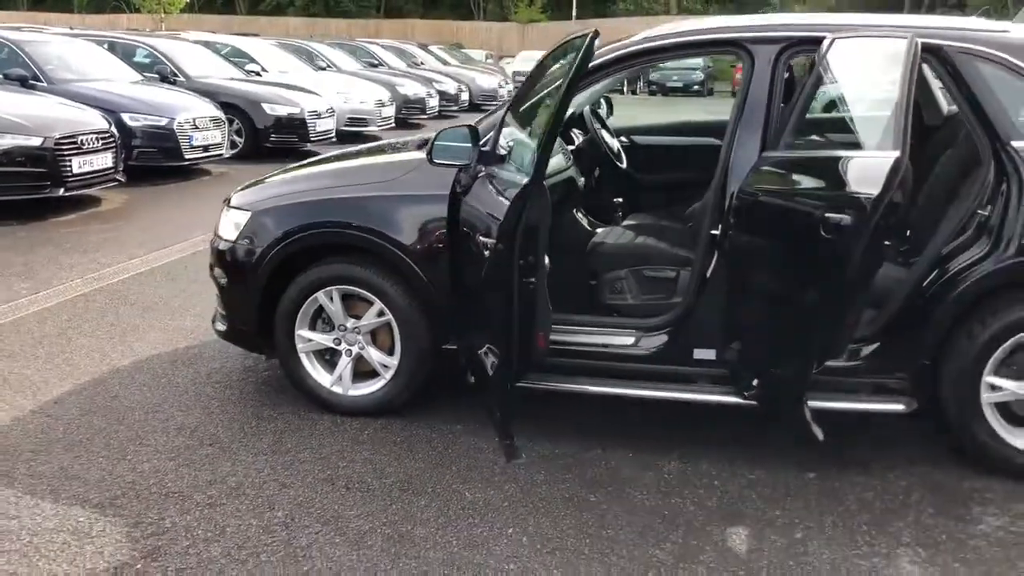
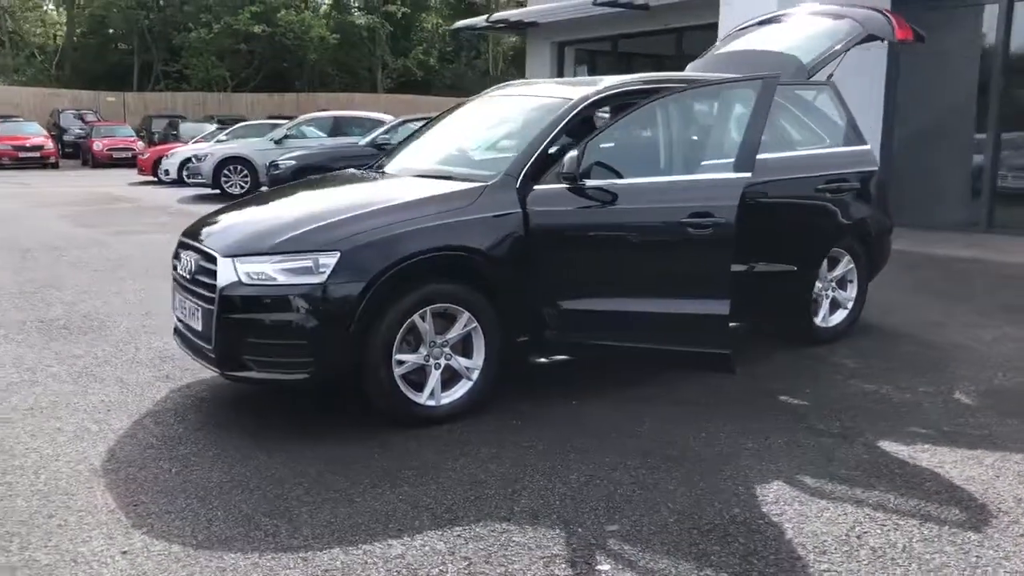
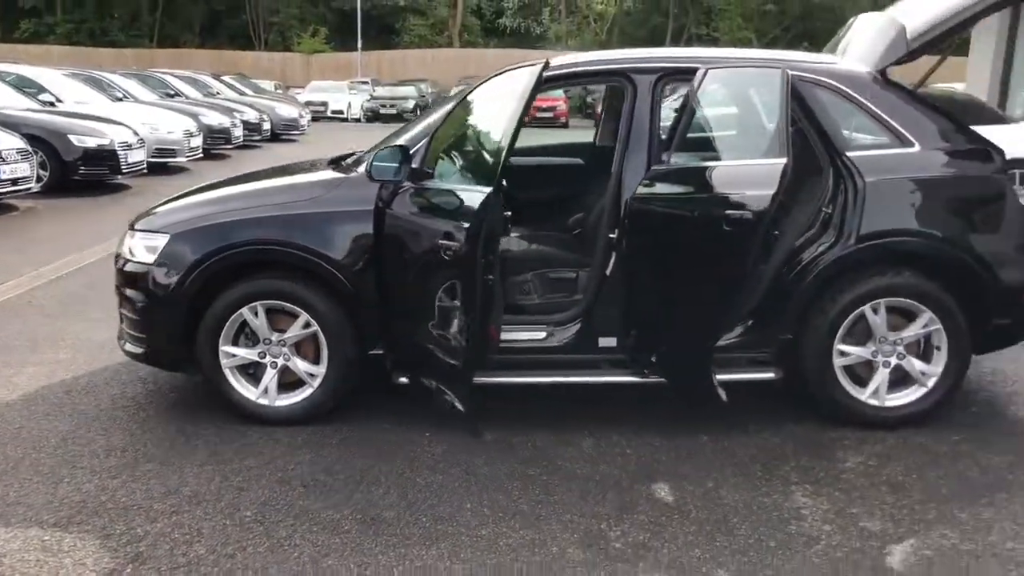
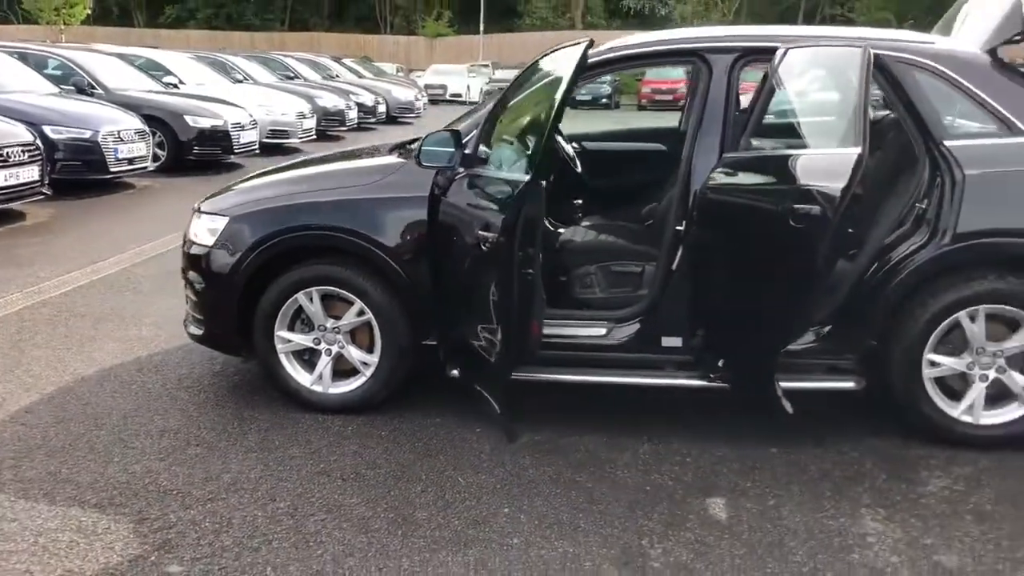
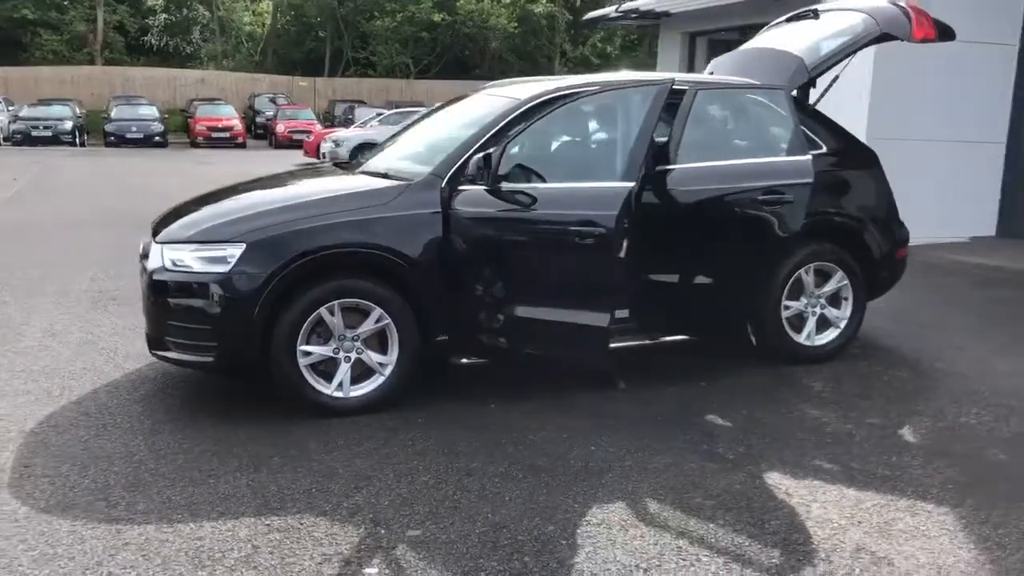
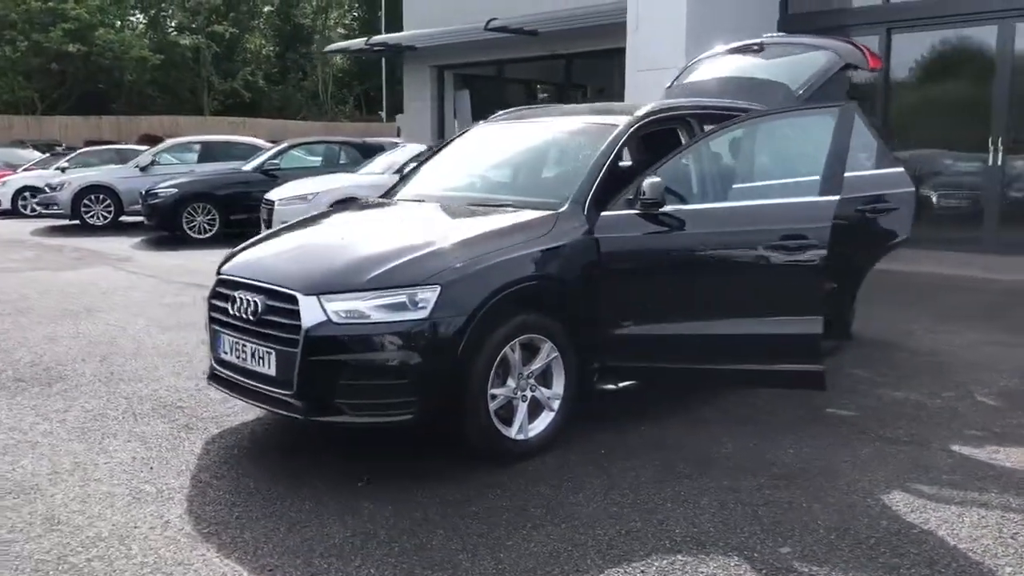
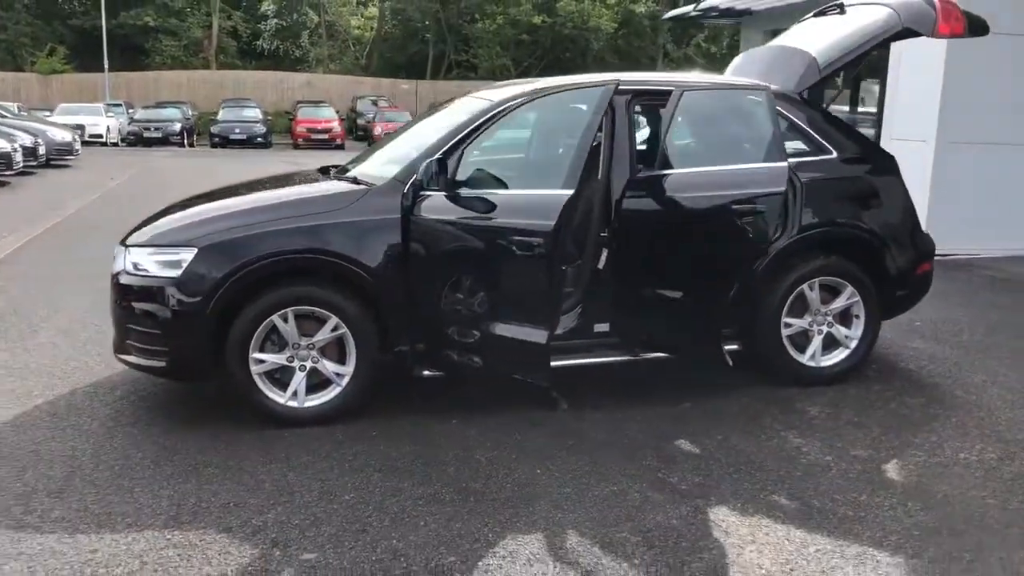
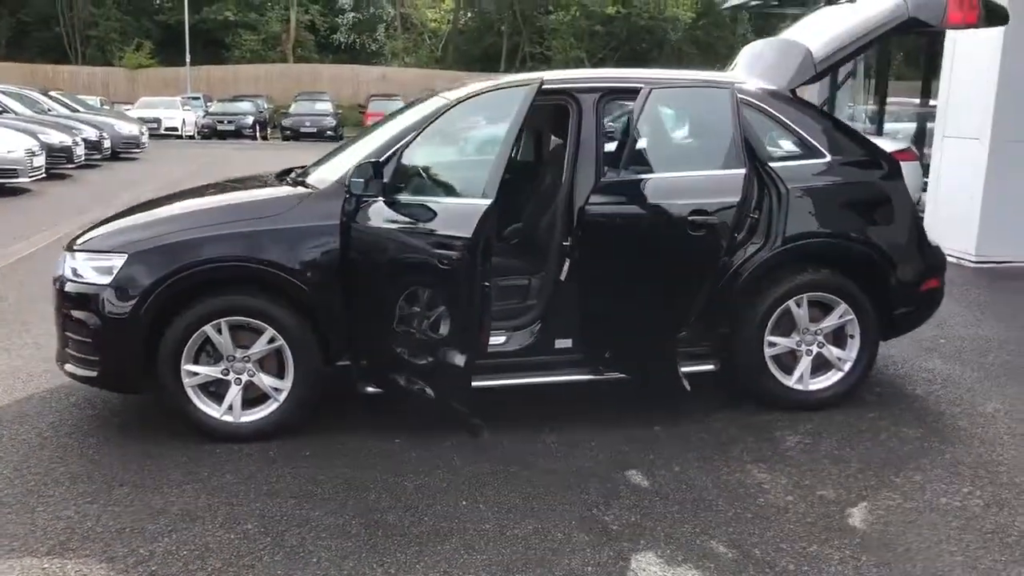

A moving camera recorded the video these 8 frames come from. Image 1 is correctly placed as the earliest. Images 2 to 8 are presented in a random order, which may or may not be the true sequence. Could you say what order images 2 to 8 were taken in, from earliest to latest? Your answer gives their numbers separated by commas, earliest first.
4, 3, 8, 7, 5, 2, 6
